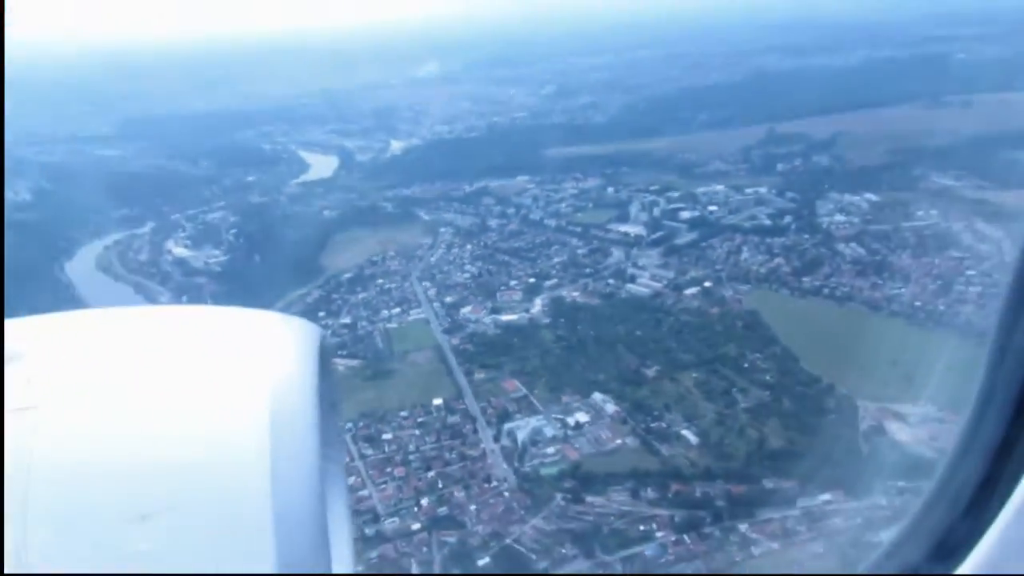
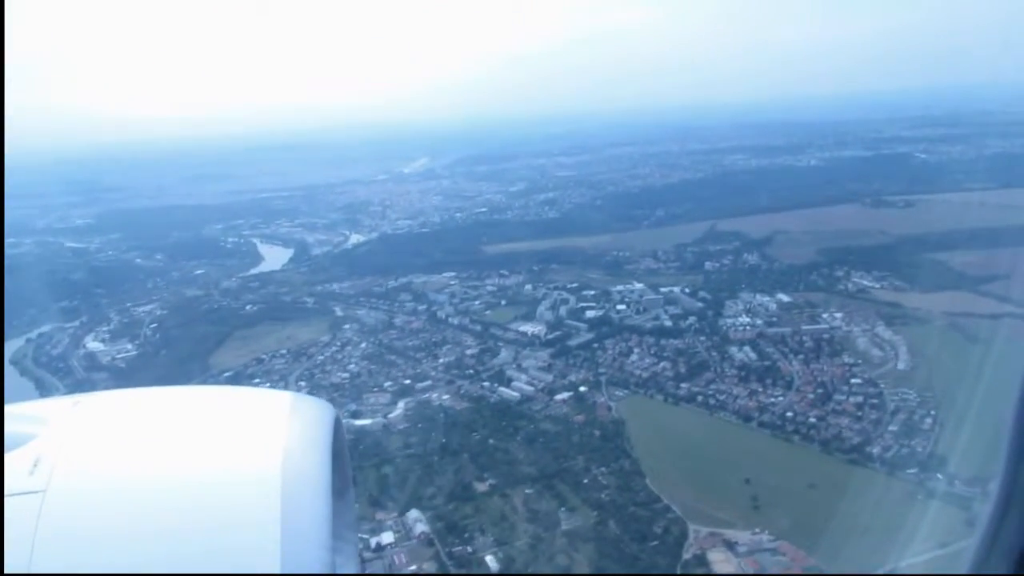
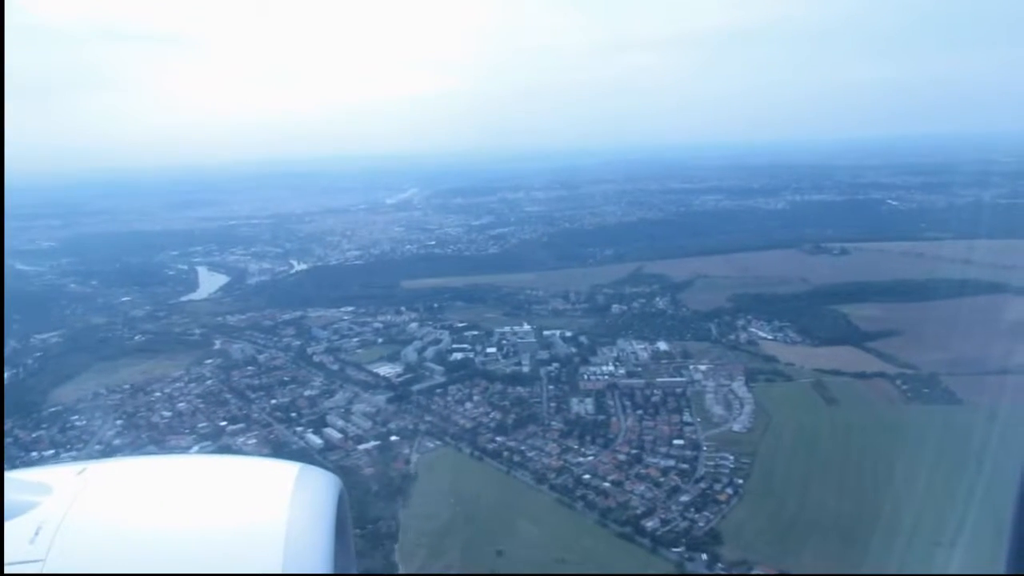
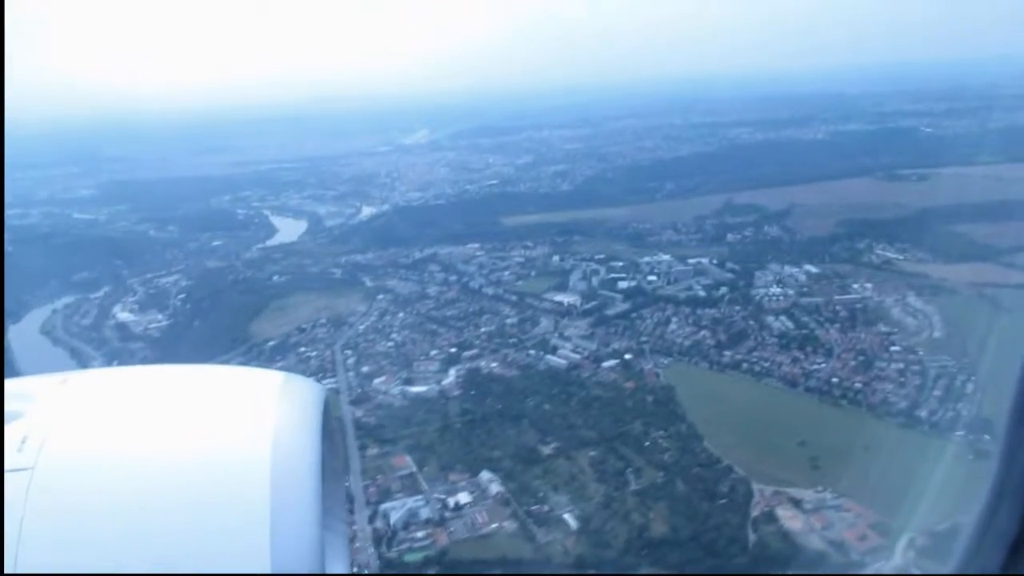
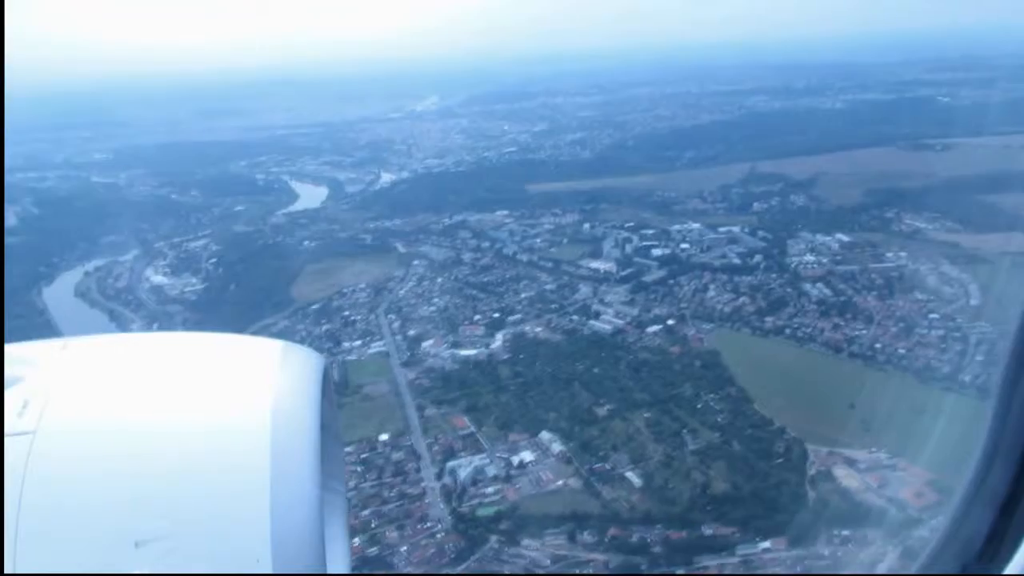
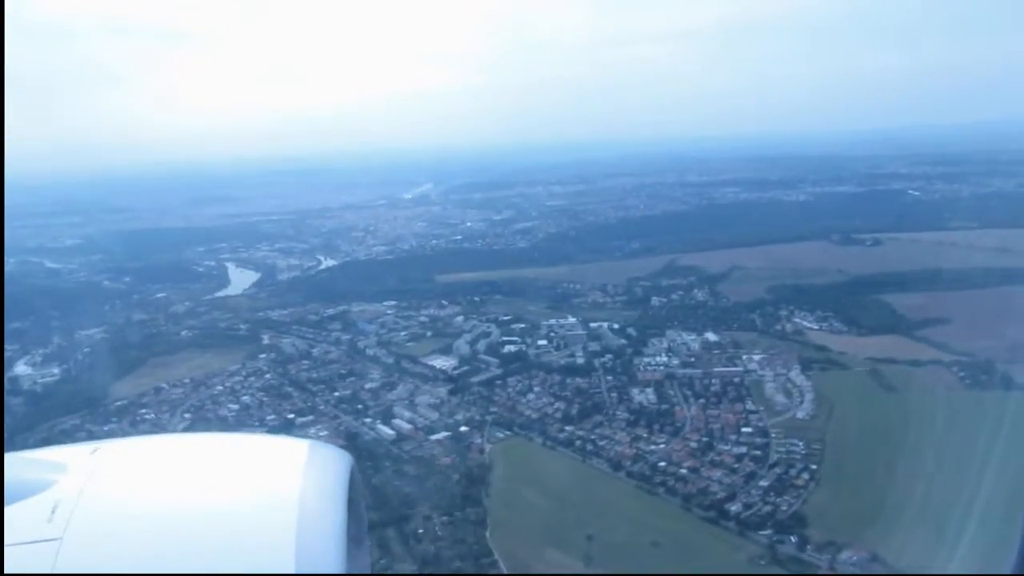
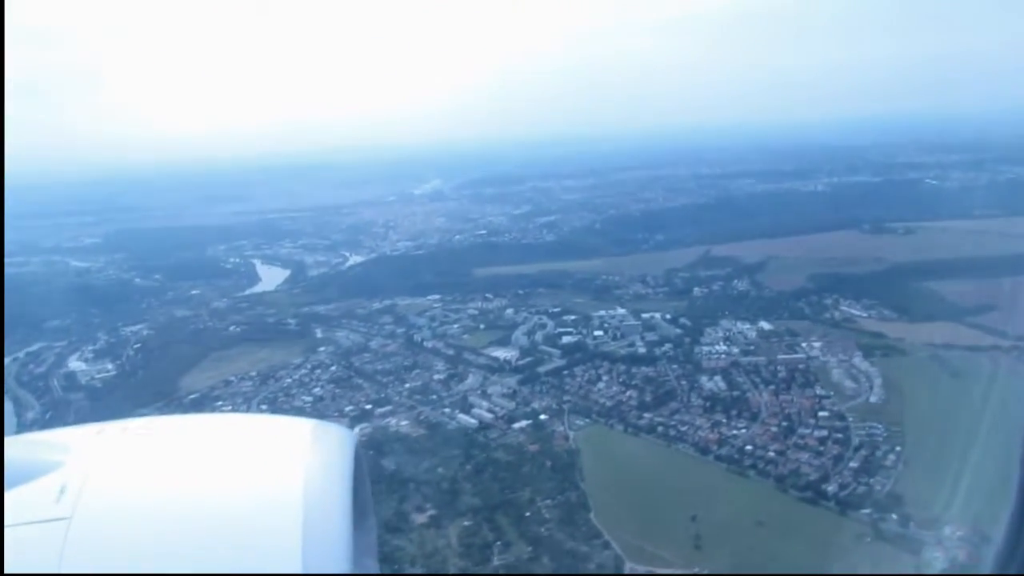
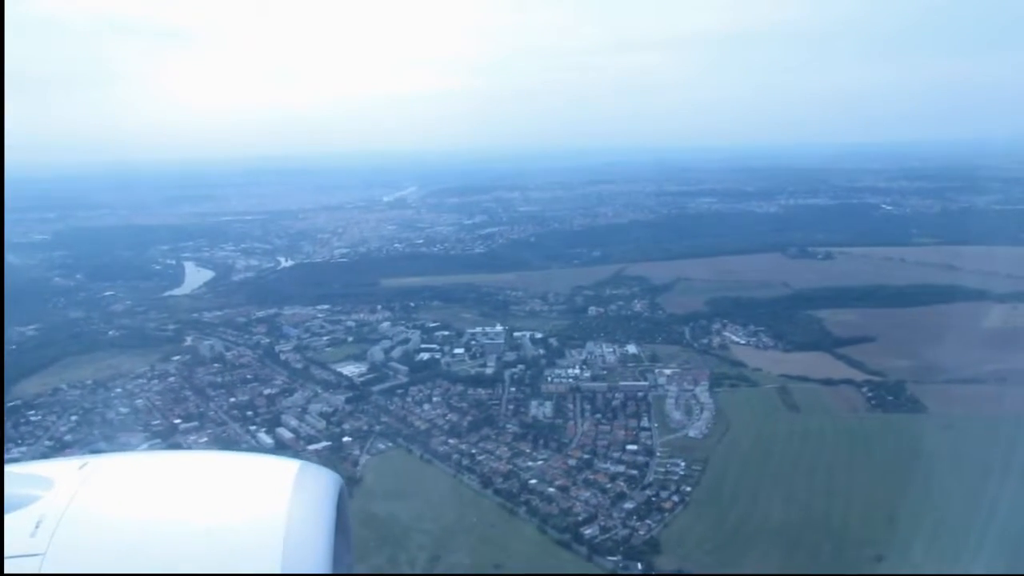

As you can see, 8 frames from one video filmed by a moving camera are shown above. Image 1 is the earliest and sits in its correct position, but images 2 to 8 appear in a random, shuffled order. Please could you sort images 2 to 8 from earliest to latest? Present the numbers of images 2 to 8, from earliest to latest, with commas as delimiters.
5, 4, 2, 7, 6, 3, 8
